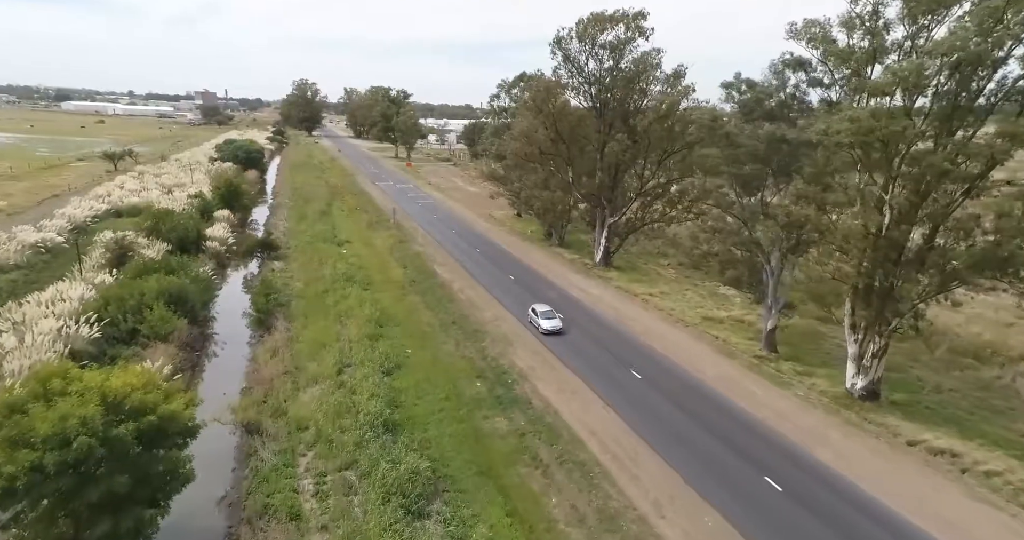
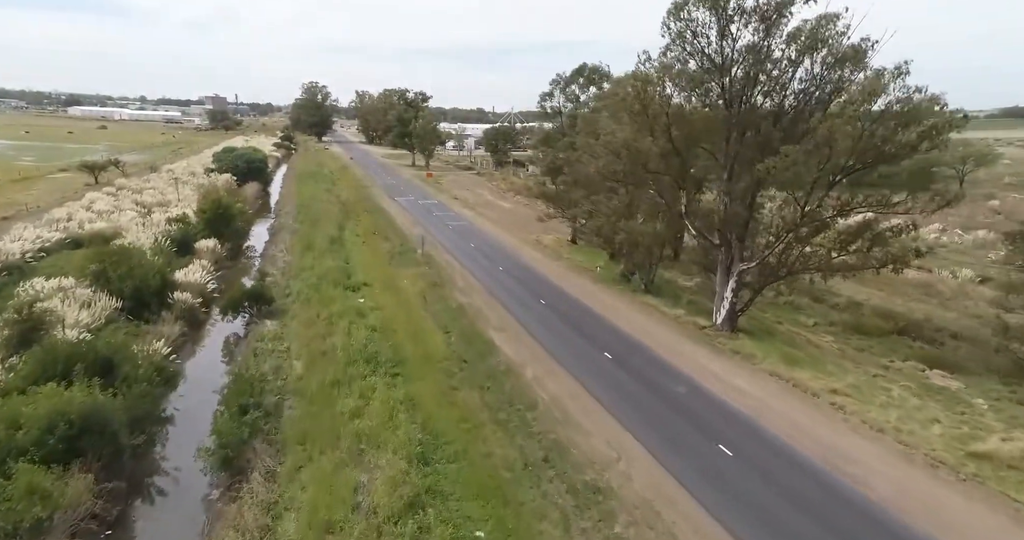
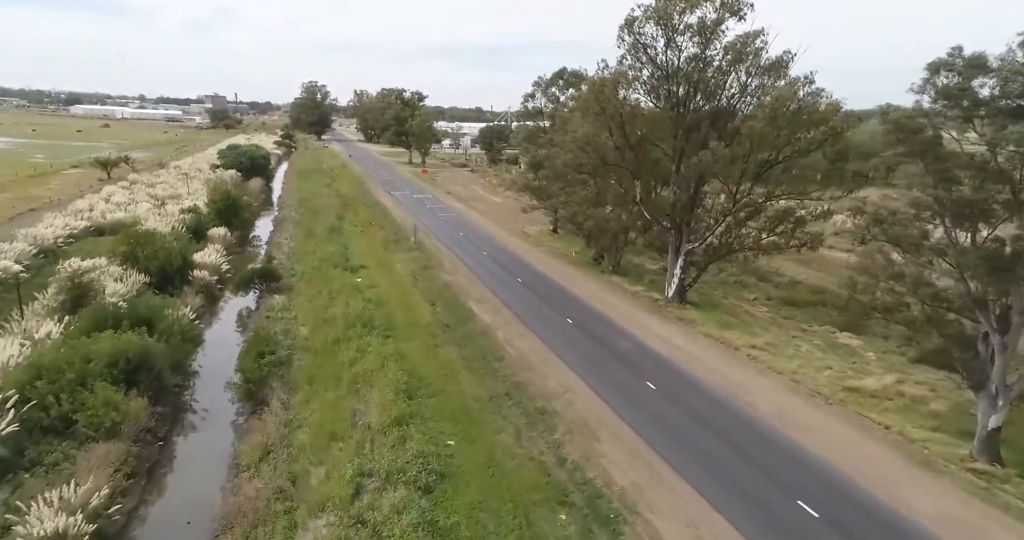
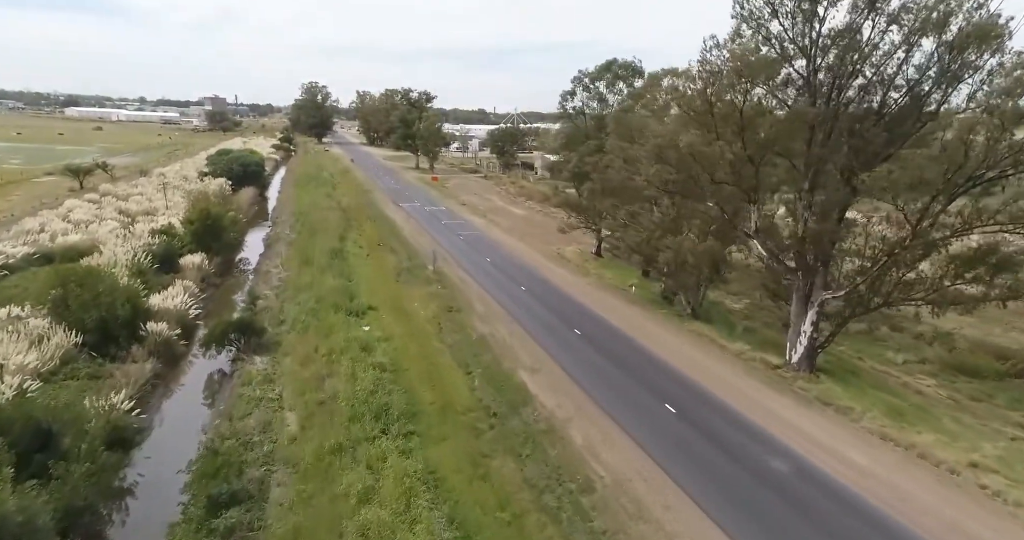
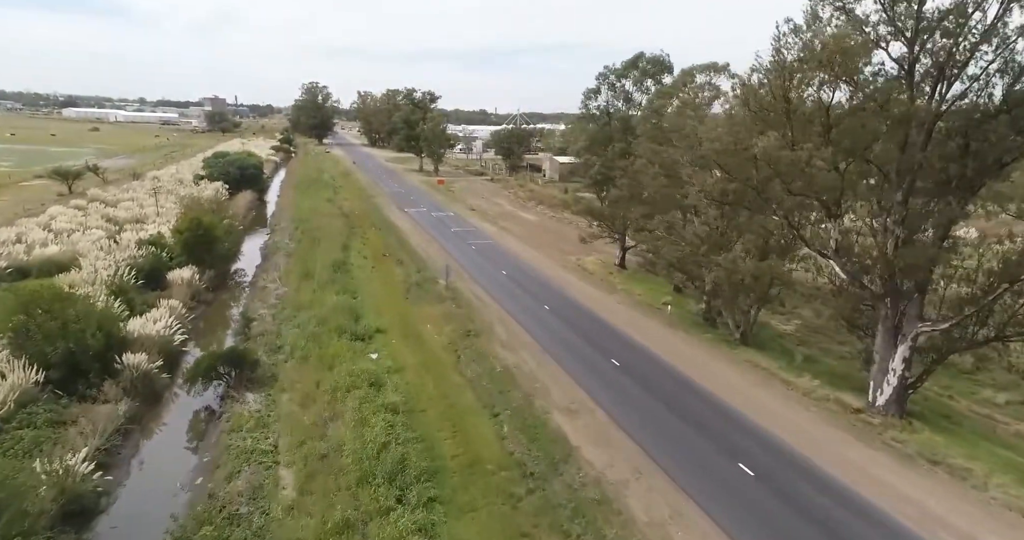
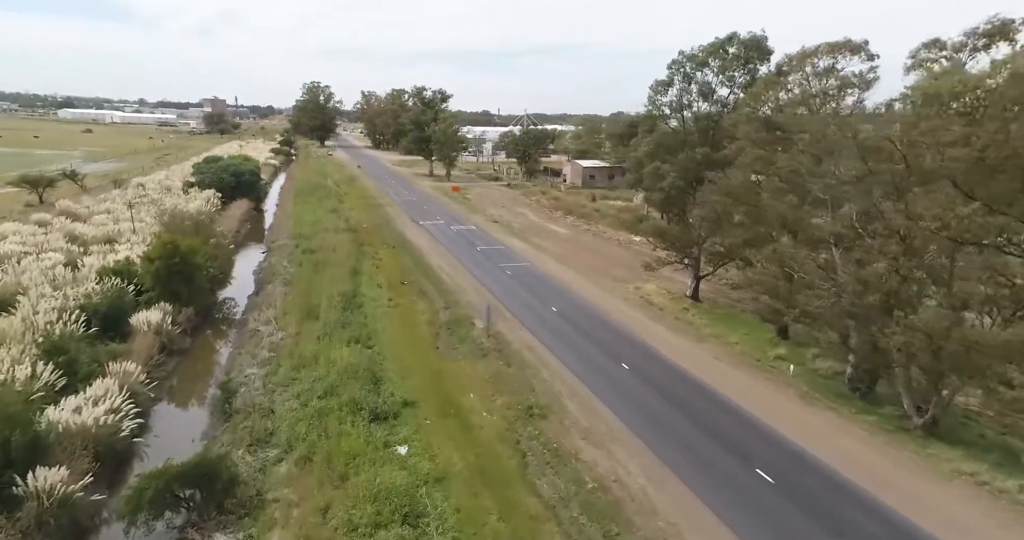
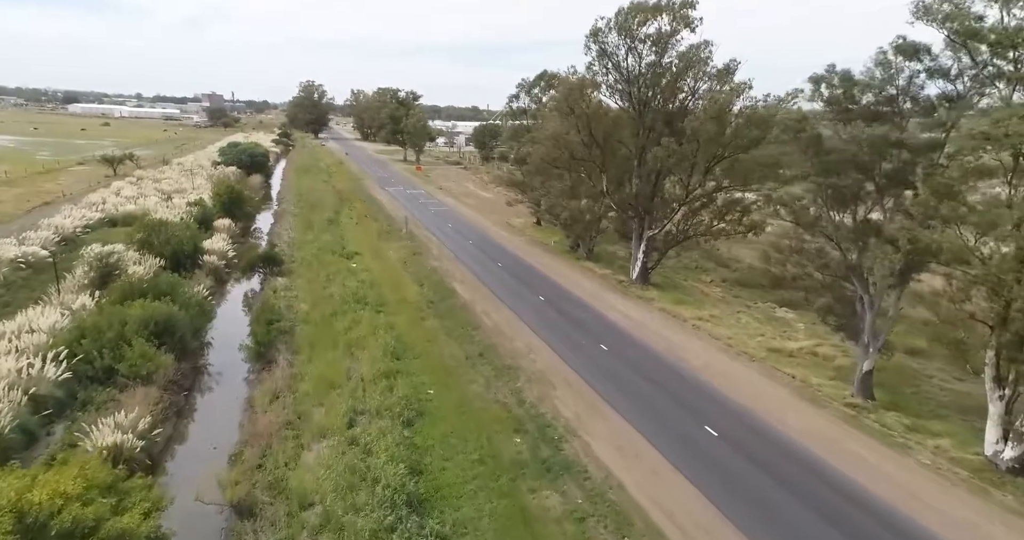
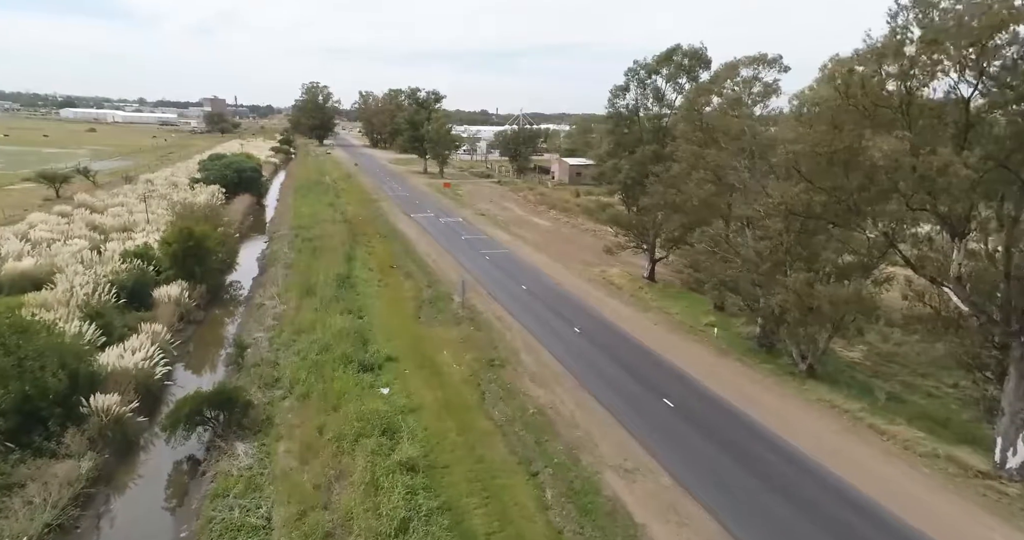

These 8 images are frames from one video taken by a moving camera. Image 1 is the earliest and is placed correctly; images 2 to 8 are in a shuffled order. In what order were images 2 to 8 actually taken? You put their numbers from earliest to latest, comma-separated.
7, 3, 2, 4, 5, 8, 6
